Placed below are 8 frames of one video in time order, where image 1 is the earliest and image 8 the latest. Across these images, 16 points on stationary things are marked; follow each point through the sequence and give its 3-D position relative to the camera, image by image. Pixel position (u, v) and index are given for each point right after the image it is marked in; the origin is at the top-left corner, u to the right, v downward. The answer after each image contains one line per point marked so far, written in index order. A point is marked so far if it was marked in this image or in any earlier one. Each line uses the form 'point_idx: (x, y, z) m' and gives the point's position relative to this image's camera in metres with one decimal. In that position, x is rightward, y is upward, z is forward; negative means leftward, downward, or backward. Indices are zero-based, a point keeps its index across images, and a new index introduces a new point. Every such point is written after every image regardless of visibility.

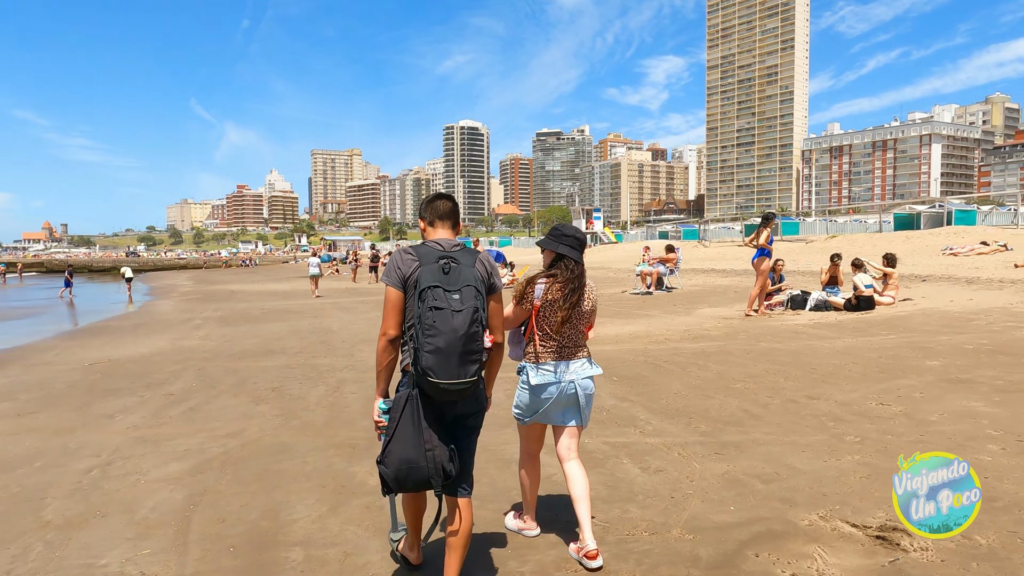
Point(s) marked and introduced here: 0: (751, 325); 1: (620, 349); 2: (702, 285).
0: (+3.3, -0.5, +9.0) m
1: (+1.3, -0.7, +7.9) m
2: (+4.4, +0.1, +15.5) m
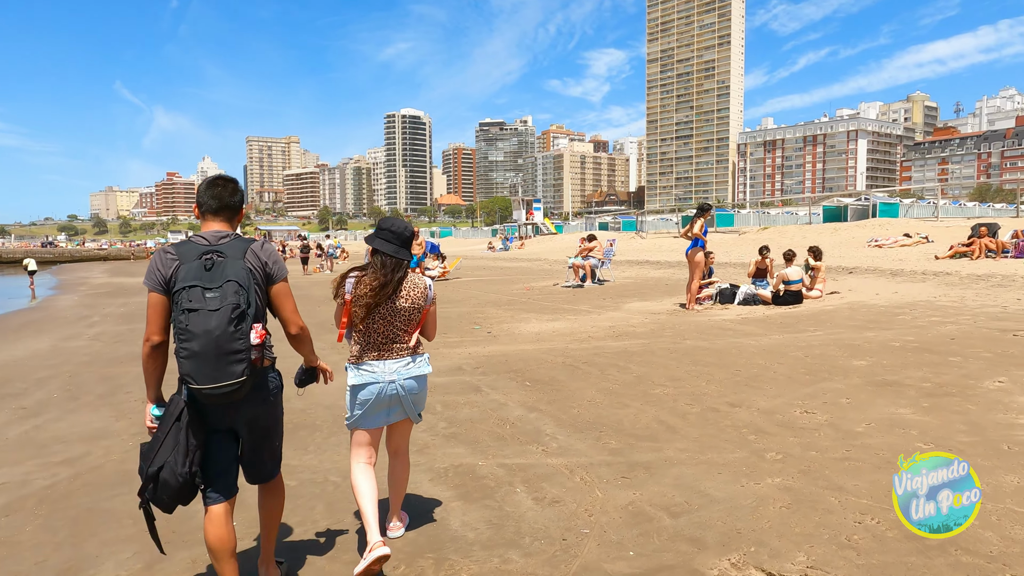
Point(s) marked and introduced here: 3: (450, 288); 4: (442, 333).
0: (+2.2, -0.4, +8.6) m
1: (+0.3, -0.7, +7.4) m
2: (+2.8, +0.2, +15.2) m
3: (-1.5, 0.0, +15.9) m
4: (-1.0, -0.6, +9.1) m
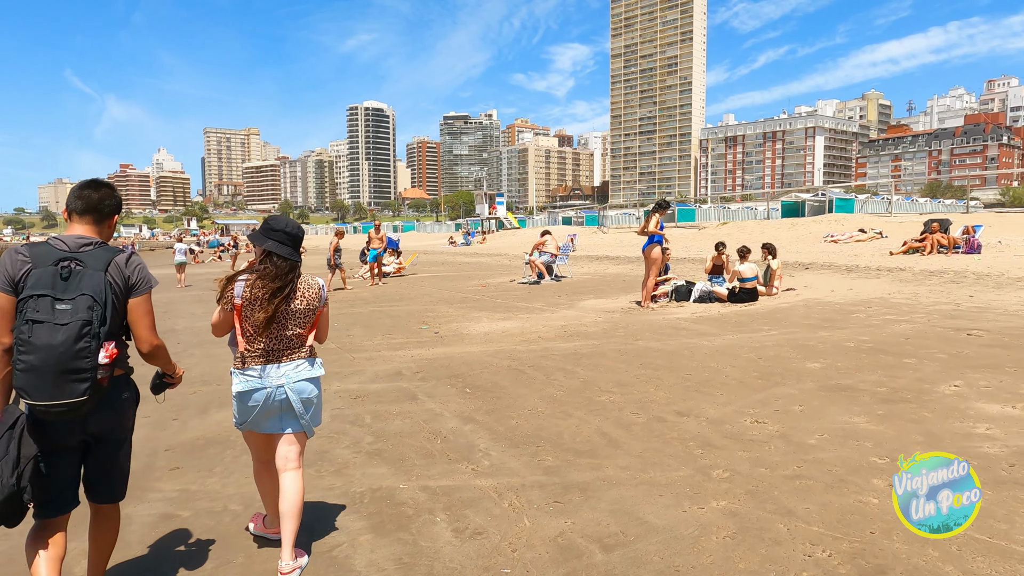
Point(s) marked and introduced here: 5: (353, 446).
0: (+1.5, -0.4, +8.3) m
1: (-0.3, -0.7, +7.0) m
2: (+1.8, +0.3, +14.9) m
3: (-2.5, +0.1, +15.5) m
4: (-1.6, -0.6, +8.6) m
5: (-1.0, -1.0, +4.3) m
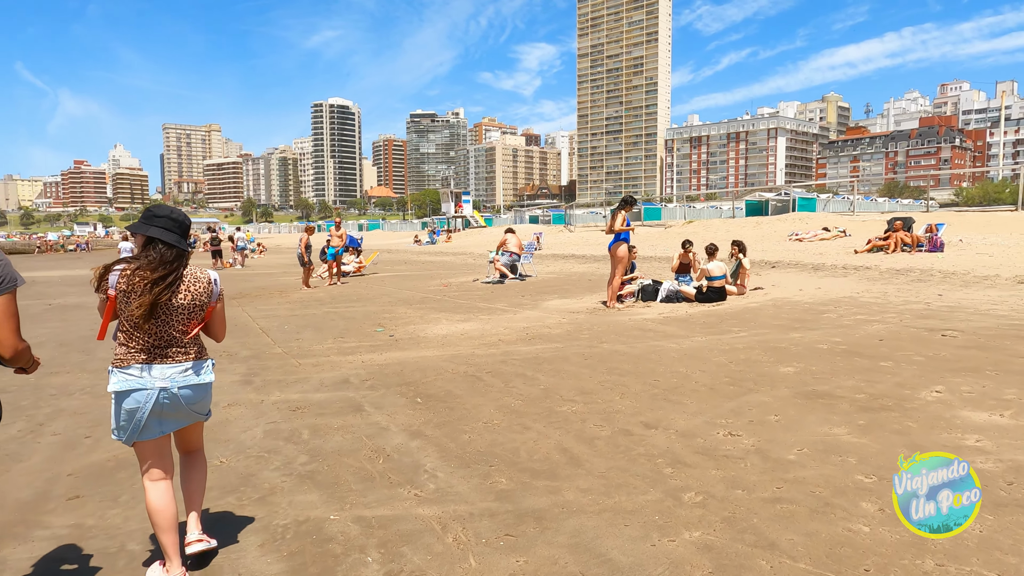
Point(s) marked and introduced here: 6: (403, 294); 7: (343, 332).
0: (+1.1, -0.4, +8.0) m
1: (-0.7, -0.7, +6.6) m
2: (+1.0, +0.3, +14.6) m
3: (-3.3, +0.1, +14.9) m
4: (-2.1, -0.6, +8.1) m
5: (-1.3, -1.0, +3.8) m
6: (-2.0, -0.1, +12.4) m
7: (-2.2, -0.6, +8.5) m
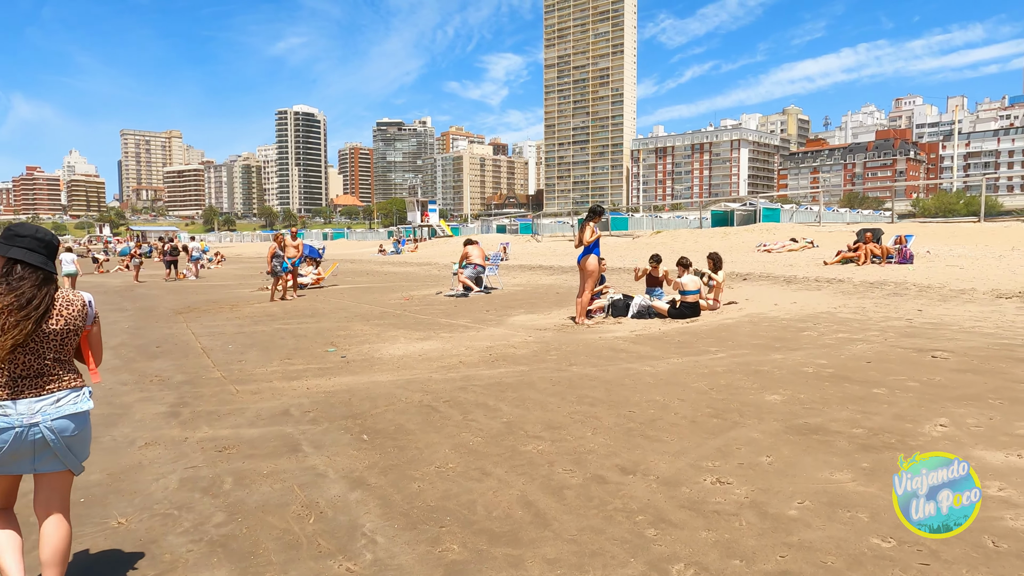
0: (+0.6, -0.6, +7.5) m
1: (-1.1, -0.8, +6.0) m
2: (+0.2, +0.1, +14.1) m
3: (-4.1, -0.2, +14.2) m
4: (-2.5, -0.8, +7.5) m
5: (-1.5, -1.2, +3.2) m
6: (-2.7, -0.4, +11.7) m
7: (-2.6, -0.8, +7.9) m
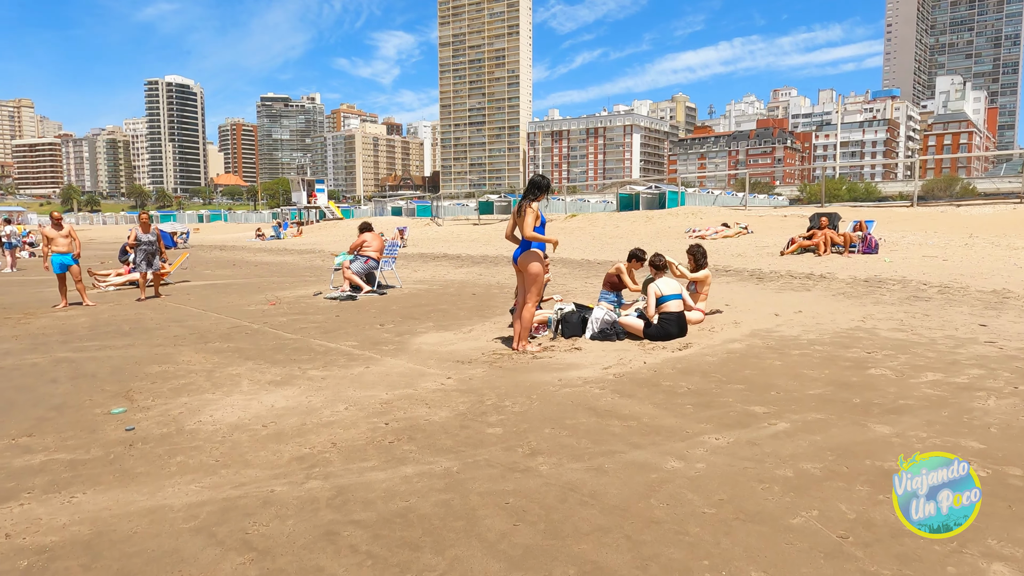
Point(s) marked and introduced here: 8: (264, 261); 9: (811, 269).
0: (0.0, -0.7, +4.8) m
1: (-1.5, -1.0, +3.1) m
2: (-1.4, +0.1, +11.2) m
3: (-5.7, -0.2, +10.7) m
4: (-3.2, -1.0, +4.3) m
5: (-1.5, -1.4, +0.2) m
6: (-3.9, -0.4, +8.5) m
7: (-3.3, -0.9, +4.7) m
8: (-7.0, +0.8, +18.8) m
9: (+4.4, +0.3, +9.8) m
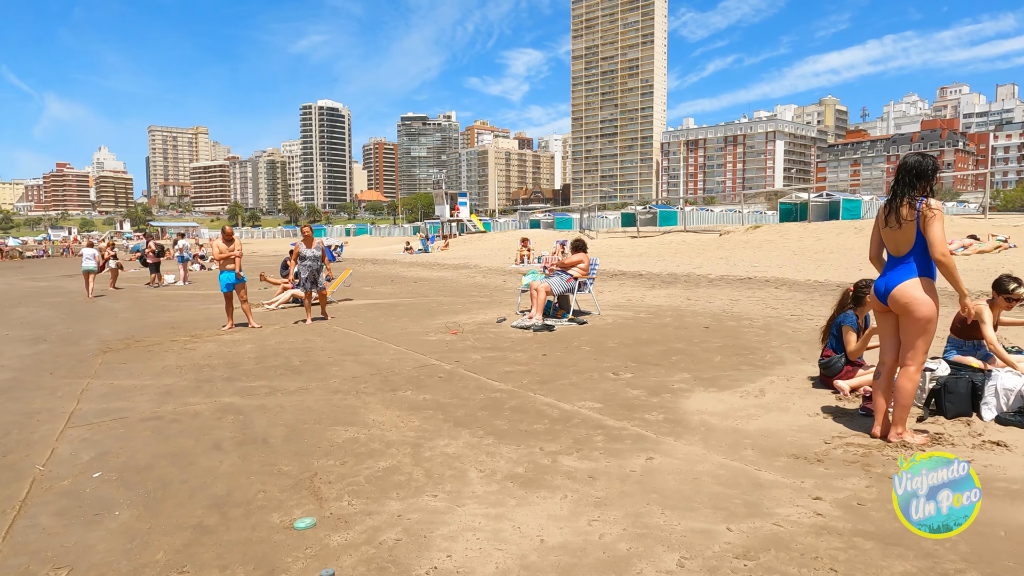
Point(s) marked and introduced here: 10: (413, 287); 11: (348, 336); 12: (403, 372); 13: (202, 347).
0: (+1.8, -1.0, +2.6) m
1: (0.0, -1.2, +1.2) m
2: (+1.6, -0.3, +9.3) m
3: (-2.7, -0.5, +9.5) m
4: (-1.4, -1.2, +2.7) m
5: (-0.5, -1.6, -1.6) m
6: (-1.4, -0.7, +7.0) m
7: (-1.5, -1.1, +3.2) m
8: (-2.4, +0.3, +17.7) m
9: (+7.1, -0.1, +6.7) m
10: (-2.2, 0.0, +14.7) m
11: (-2.1, -0.6, +8.3) m
12: (-1.1, -0.8, +6.2) m
13: (-3.9, -0.7, +8.3) m
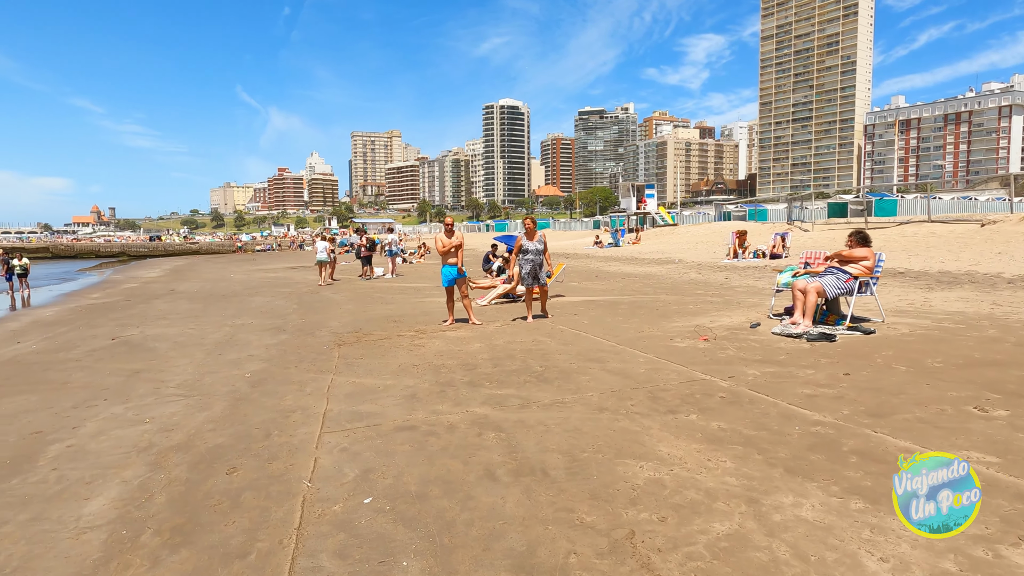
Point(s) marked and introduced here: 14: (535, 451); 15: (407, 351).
0: (+3.0, -1.0, +1.1) m
1: (+1.0, -1.3, +0.2) m
2: (+4.6, -0.3, +7.5) m
3: (+0.5, -0.5, +8.8) m
4: (0.0, -1.2, +2.0) m
5: (-0.3, -1.6, -2.4) m
6: (+1.1, -0.7, +6.1) m
7: (0.0, -1.1, +2.4) m
8: (+2.9, +0.4, +16.7) m
9: (+9.2, -0.3, +3.6) m
10: (+2.3, +0.1, +13.7) m
11: (+0.8, -0.6, +7.5) m
12: (+1.2, -0.8, +5.2) m
13: (-1.0, -0.7, +8.0) m
14: (+0.1, -1.0, +4.1) m
15: (-1.2, -0.7, +7.7) m
